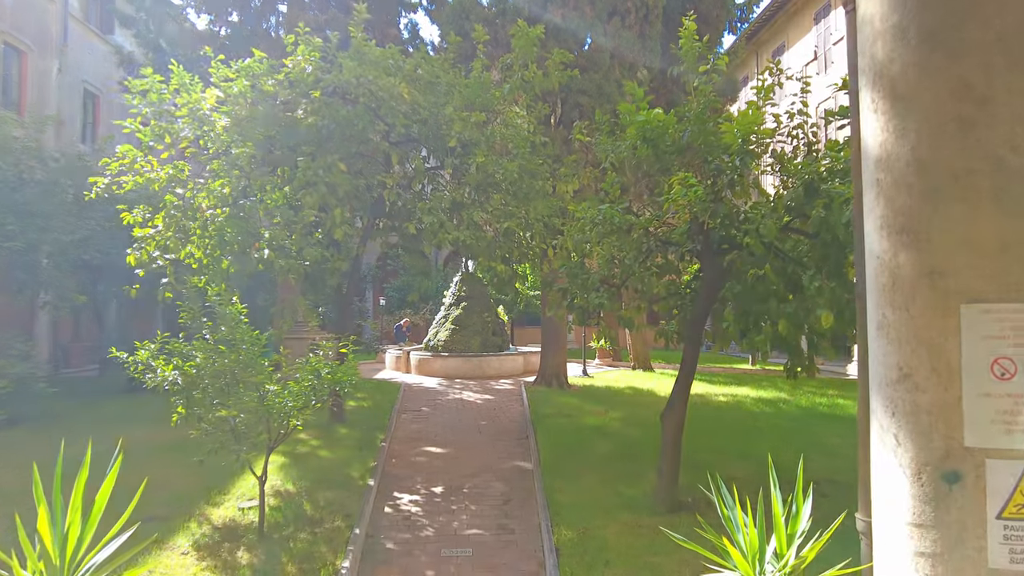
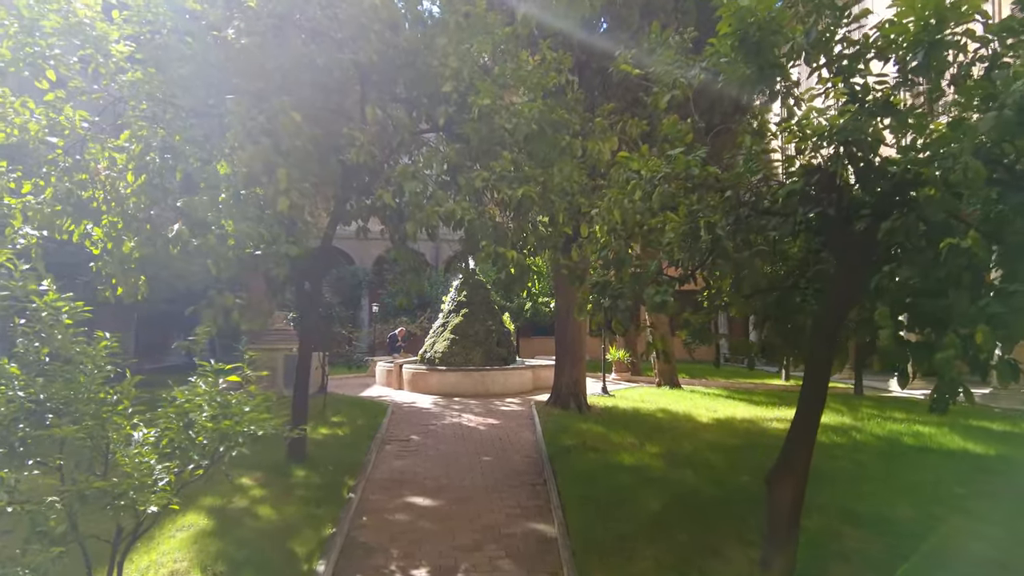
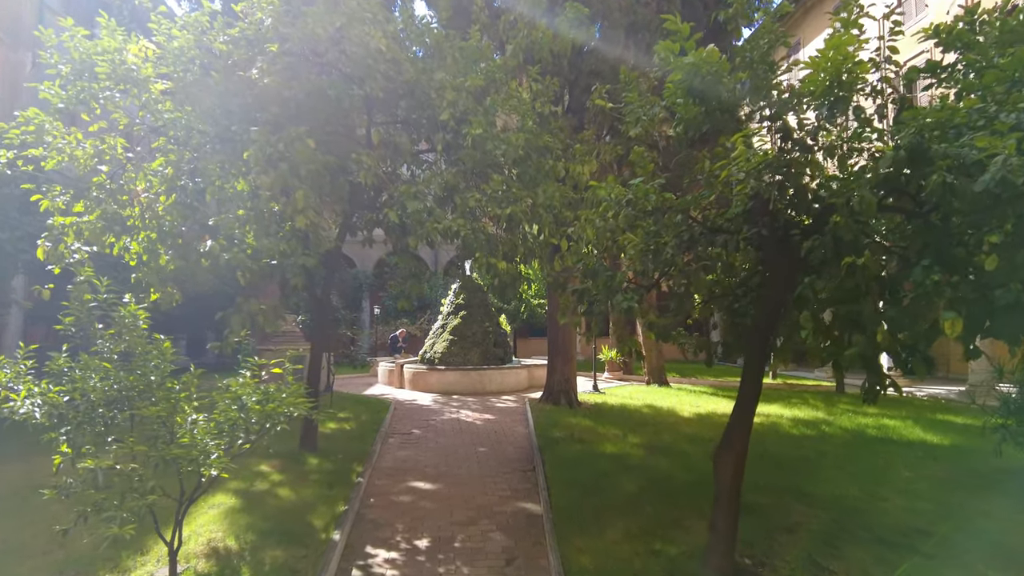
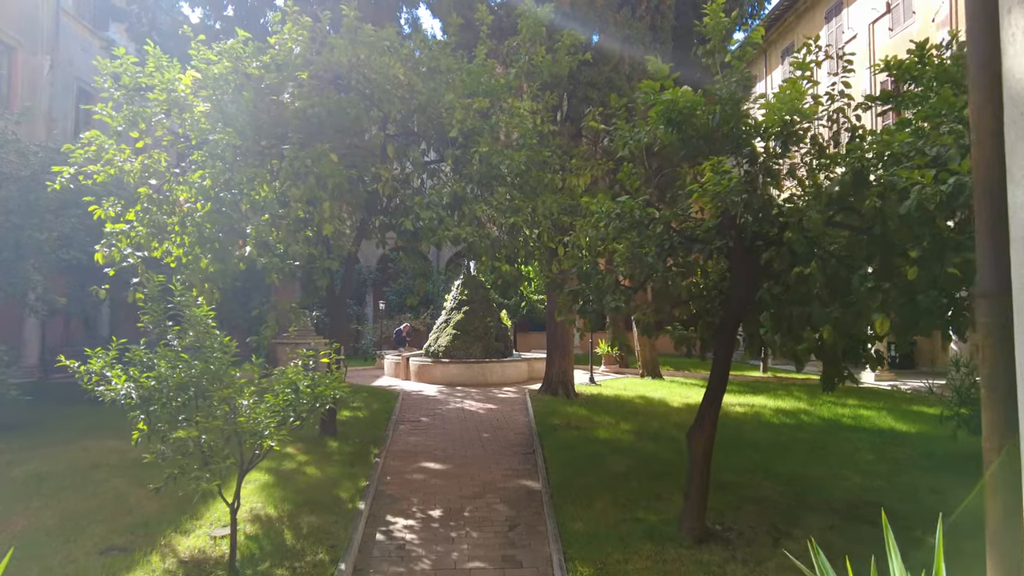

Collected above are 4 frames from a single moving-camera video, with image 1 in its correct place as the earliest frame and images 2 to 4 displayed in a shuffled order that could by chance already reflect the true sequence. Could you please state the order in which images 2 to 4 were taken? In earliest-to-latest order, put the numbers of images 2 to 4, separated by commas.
4, 3, 2
